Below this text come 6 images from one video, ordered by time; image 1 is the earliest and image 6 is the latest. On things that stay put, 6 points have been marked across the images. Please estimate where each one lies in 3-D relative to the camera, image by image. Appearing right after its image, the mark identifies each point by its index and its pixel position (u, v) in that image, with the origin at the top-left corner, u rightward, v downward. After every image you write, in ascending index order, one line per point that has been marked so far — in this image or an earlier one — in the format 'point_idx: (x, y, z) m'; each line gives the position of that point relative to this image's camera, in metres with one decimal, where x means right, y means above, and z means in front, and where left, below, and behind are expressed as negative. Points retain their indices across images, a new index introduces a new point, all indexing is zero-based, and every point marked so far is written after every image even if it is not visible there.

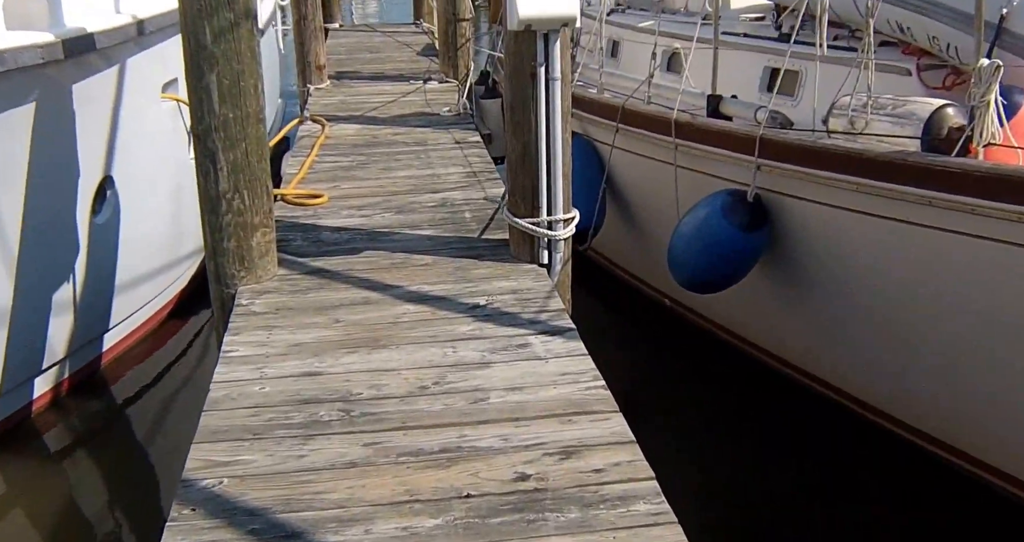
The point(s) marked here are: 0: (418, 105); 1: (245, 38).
0: (-0.7, +1.2, +7.0) m
1: (-0.9, +0.8, +3.3) m
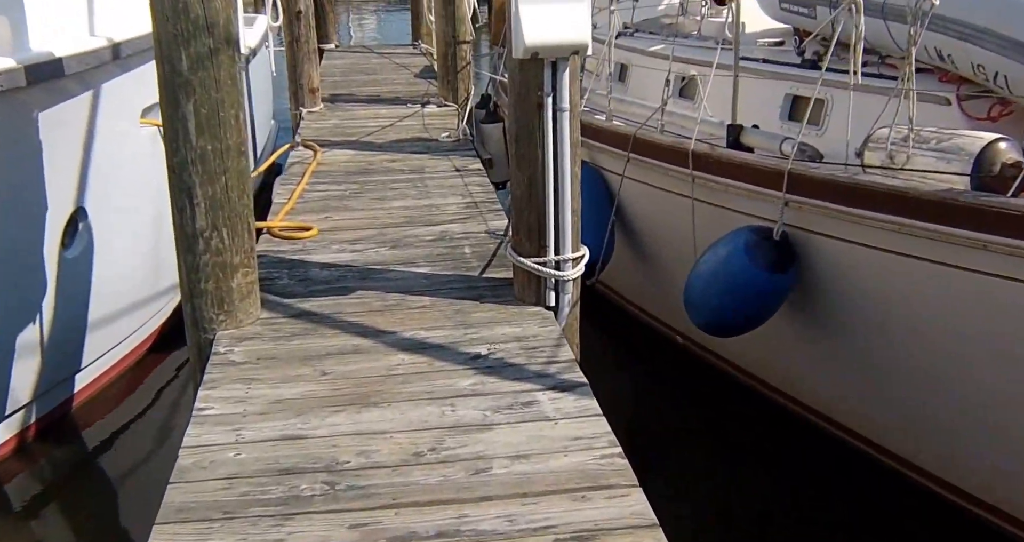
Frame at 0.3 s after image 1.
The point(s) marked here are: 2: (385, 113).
0: (-0.7, +1.0, +6.7) m
1: (-0.9, +0.7, +3.0) m
2: (-1.0, +1.2, +7.3) m
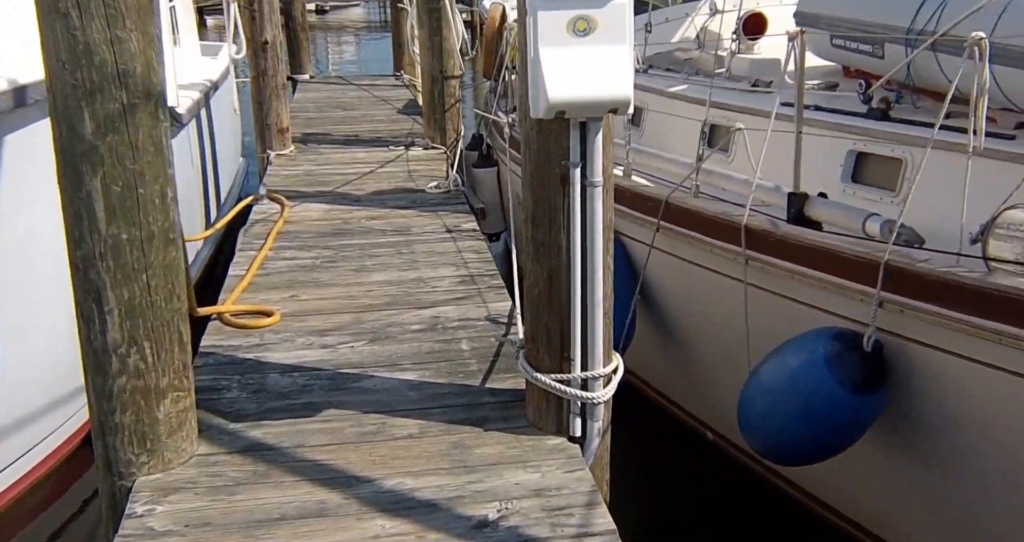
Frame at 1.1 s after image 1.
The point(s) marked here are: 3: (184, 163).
0: (-0.7, +0.6, +5.9) m
1: (-0.9, +0.3, +2.3) m
2: (-1.0, +0.8, +6.5) m
3: (-2.1, +0.7, +6.0) m
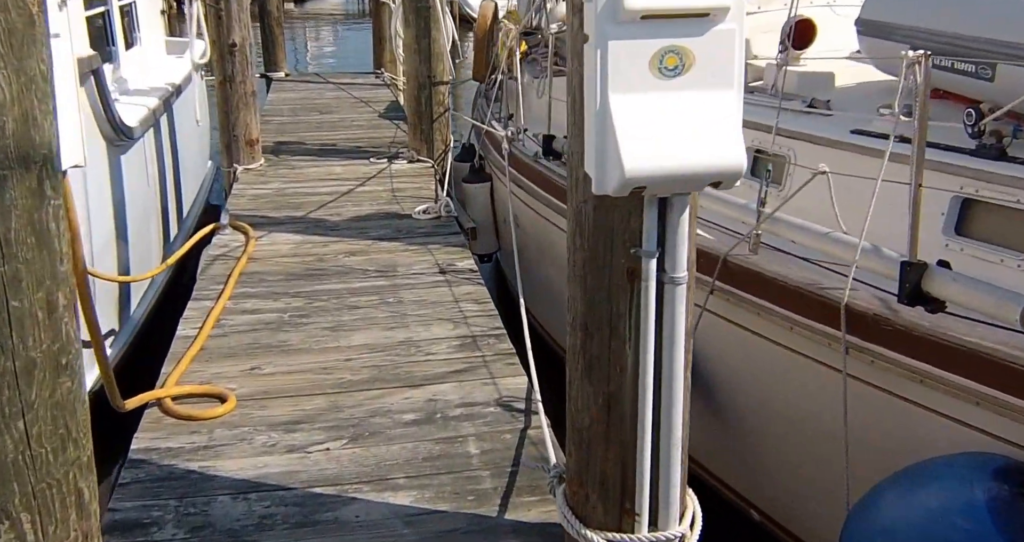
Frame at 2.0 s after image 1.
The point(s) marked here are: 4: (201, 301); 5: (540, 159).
0: (-0.7, +0.4, +5.2) m
1: (-0.8, +0.1, +1.5) m
2: (-1.0, +0.6, +5.7) m
3: (-2.1, +0.5, +5.2) m
4: (-1.2, -0.1, +3.7) m
5: (+0.1, +0.6, +4.8) m
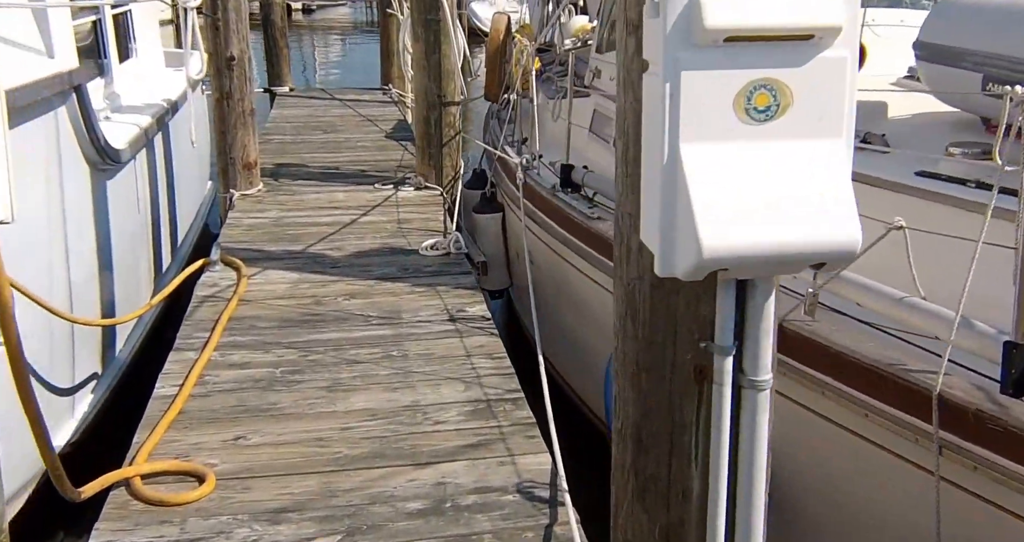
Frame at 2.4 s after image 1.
0: (-0.6, +0.2, +4.8) m
1: (-0.7, 0.0, +1.1) m
2: (-0.9, +0.4, +5.3) m
3: (-2.0, +0.3, +4.9) m
4: (-1.2, -0.3, +3.3) m
5: (+0.2, +0.4, +4.5) m
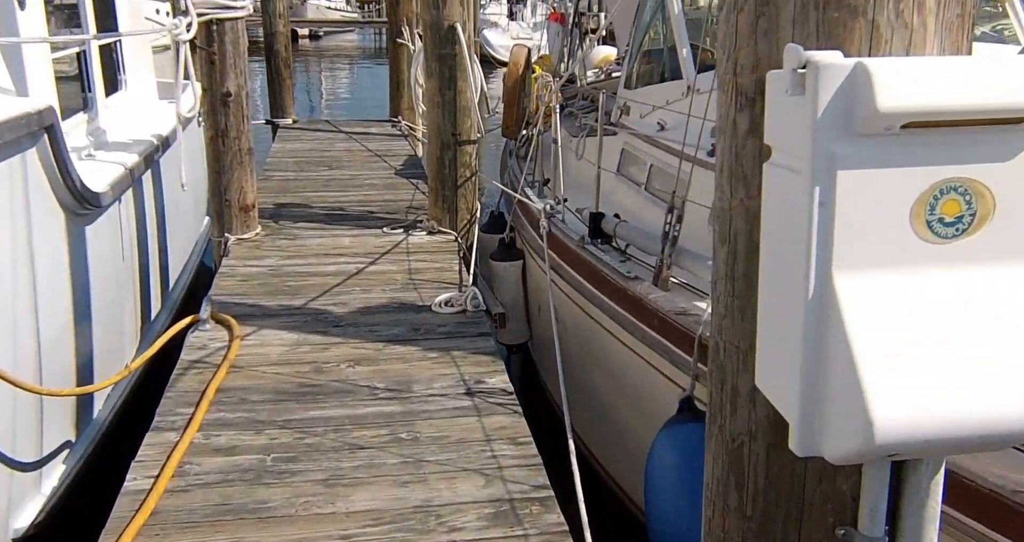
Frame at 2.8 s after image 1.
0: (-0.5, -0.1, +4.4) m
1: (-0.7, -0.2, +0.7) m
2: (-0.8, +0.1, +4.9) m
3: (-1.9, +0.1, +4.5) m
4: (-1.1, -0.5, +2.9) m
5: (+0.3, +0.1, +4.0) m
